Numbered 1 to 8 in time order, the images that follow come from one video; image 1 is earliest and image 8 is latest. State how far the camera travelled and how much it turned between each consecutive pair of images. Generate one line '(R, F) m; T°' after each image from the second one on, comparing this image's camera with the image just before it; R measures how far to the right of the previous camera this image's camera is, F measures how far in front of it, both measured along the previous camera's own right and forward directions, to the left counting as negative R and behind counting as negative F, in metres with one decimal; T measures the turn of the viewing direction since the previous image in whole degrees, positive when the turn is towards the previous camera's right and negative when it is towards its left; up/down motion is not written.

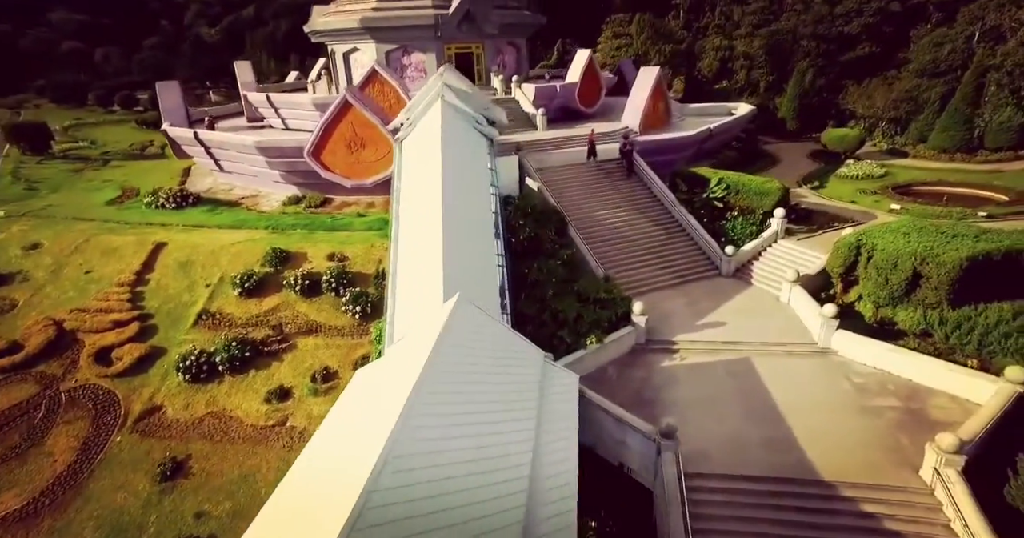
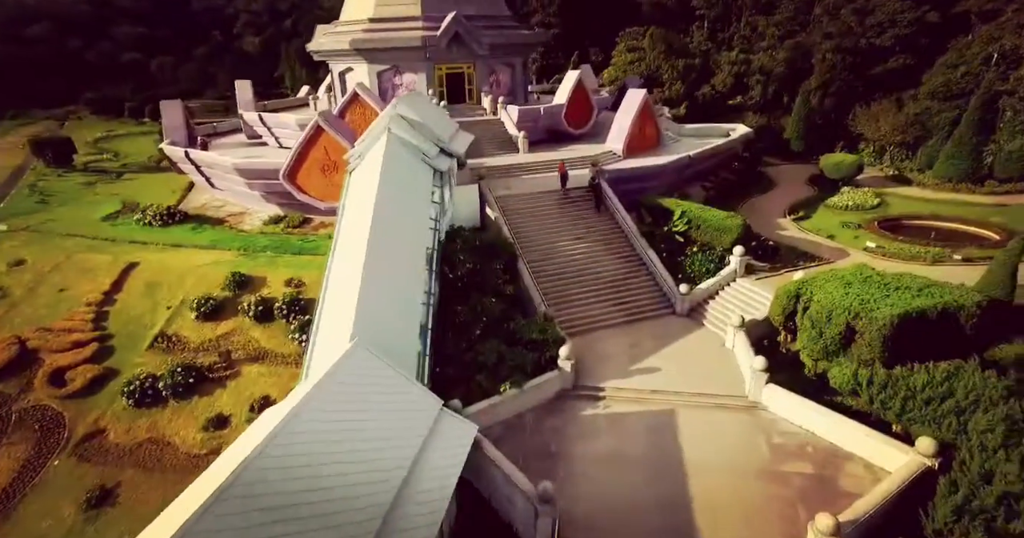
(+2.0, +0.1) m; -3°
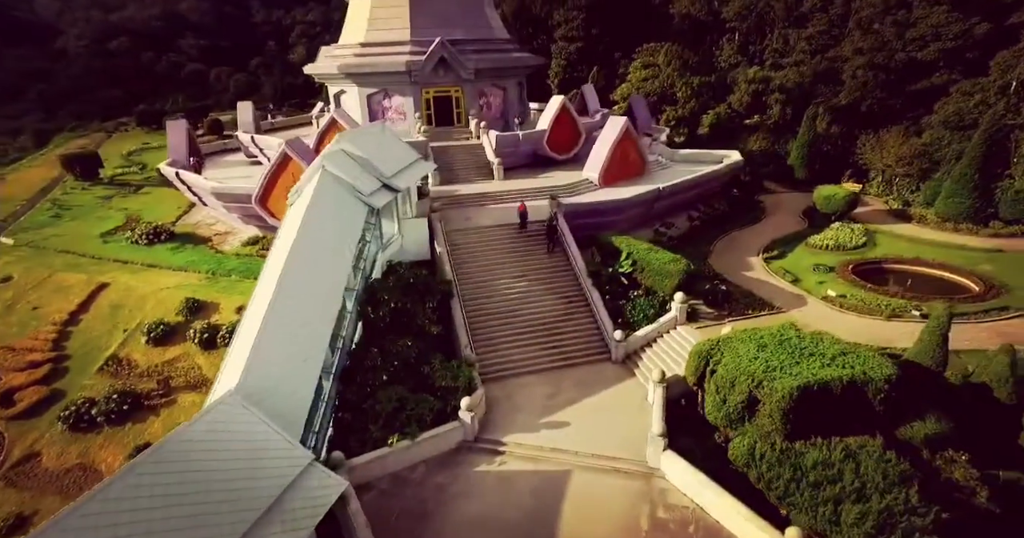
(+2.5, +0.2) m; -4°
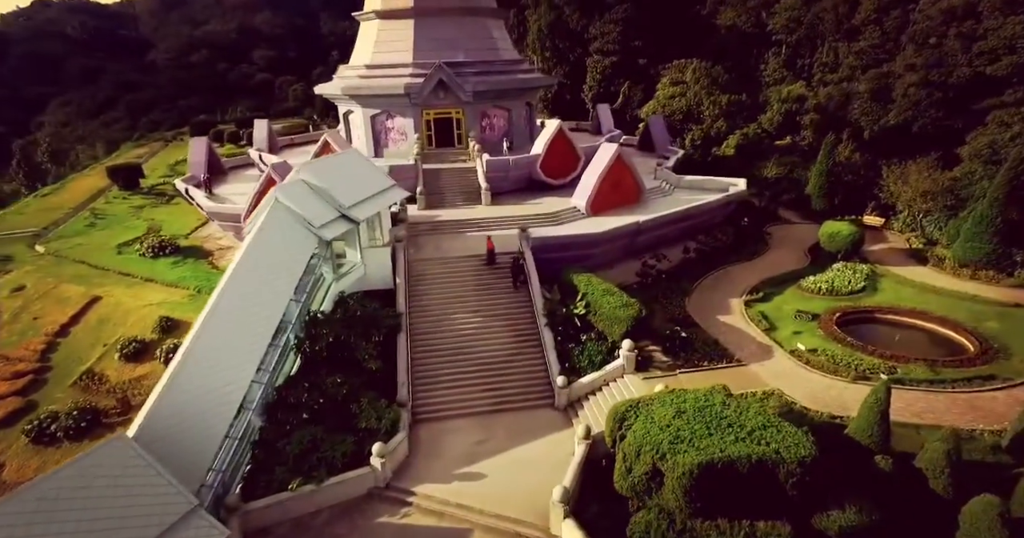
(+2.4, +0.4) m; -5°
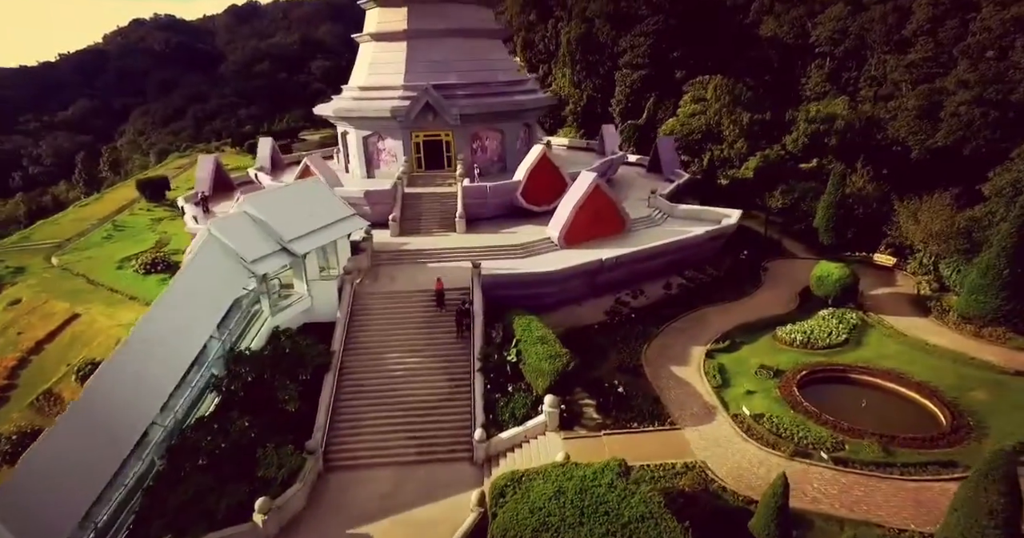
(+2.7, +0.6) m; -5°
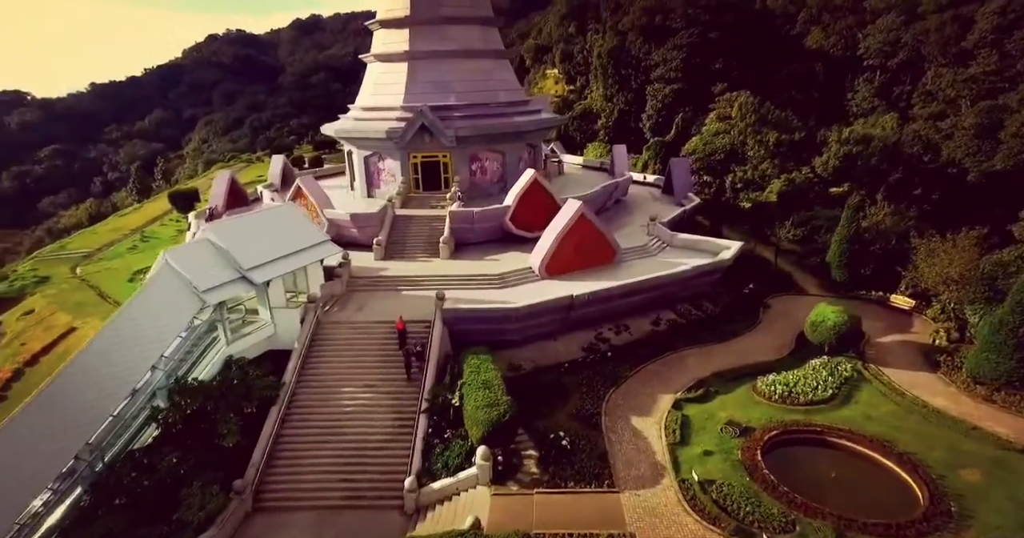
(+2.2, +0.6) m; -5°
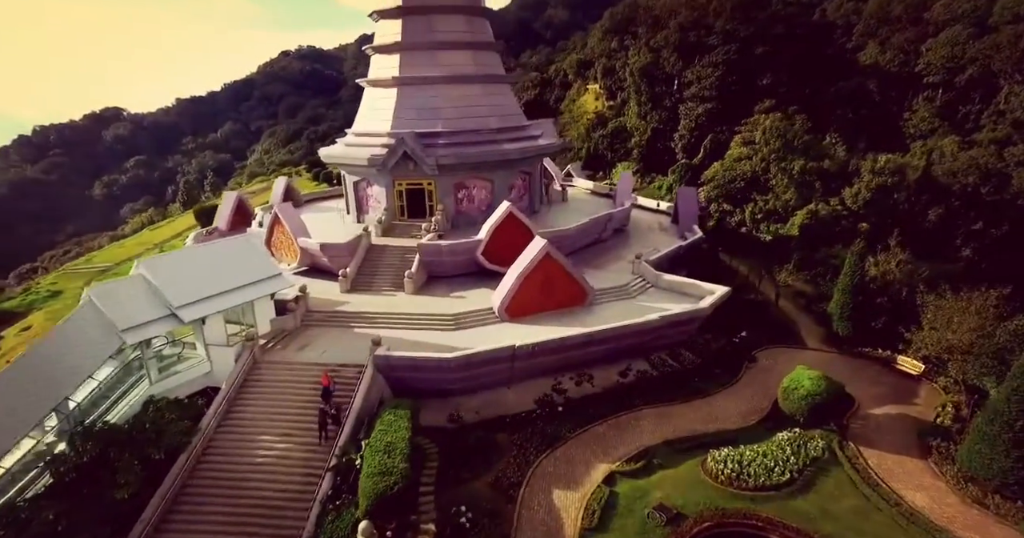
(+2.9, +1.0) m; -6°
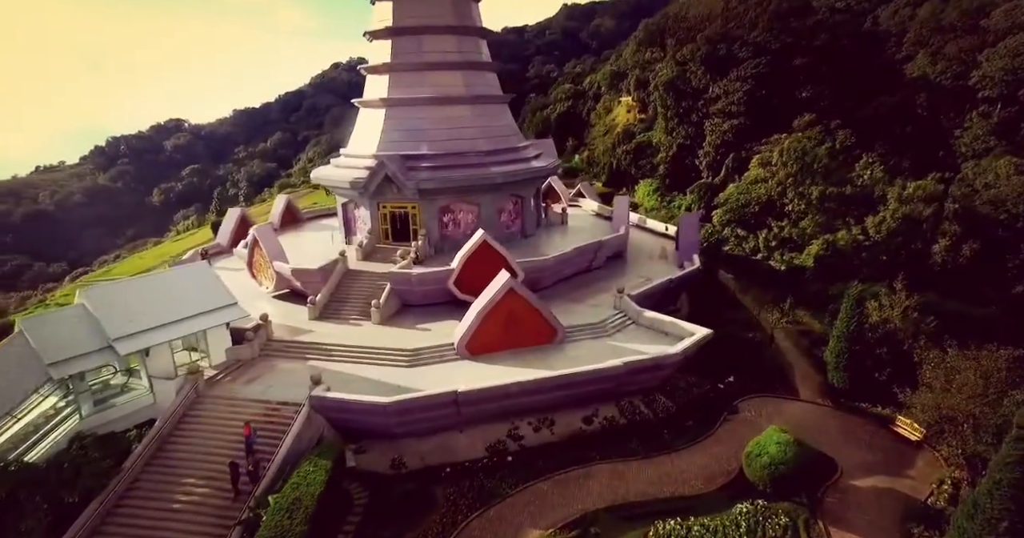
(+2.4, +0.9) m; -5°
